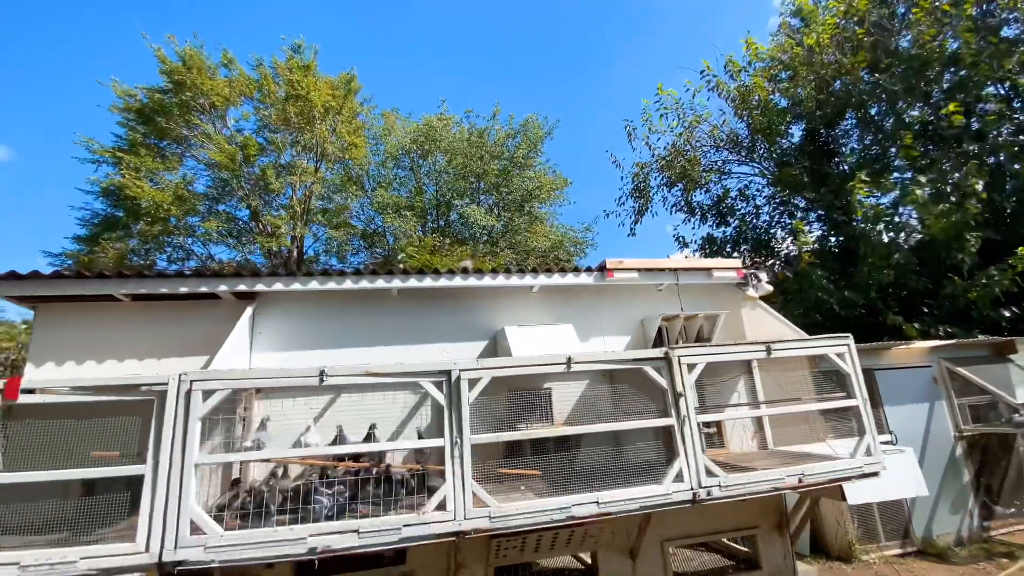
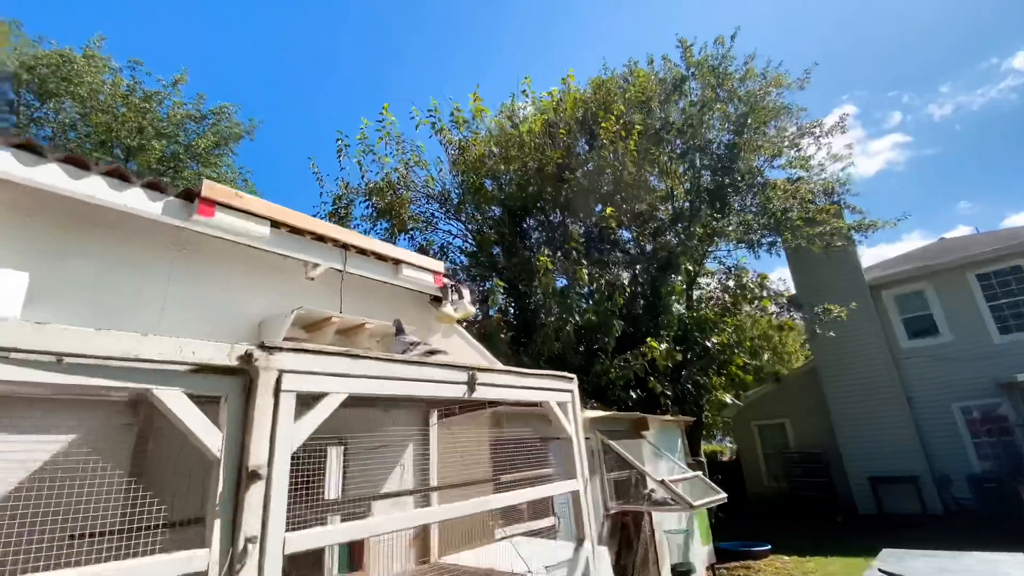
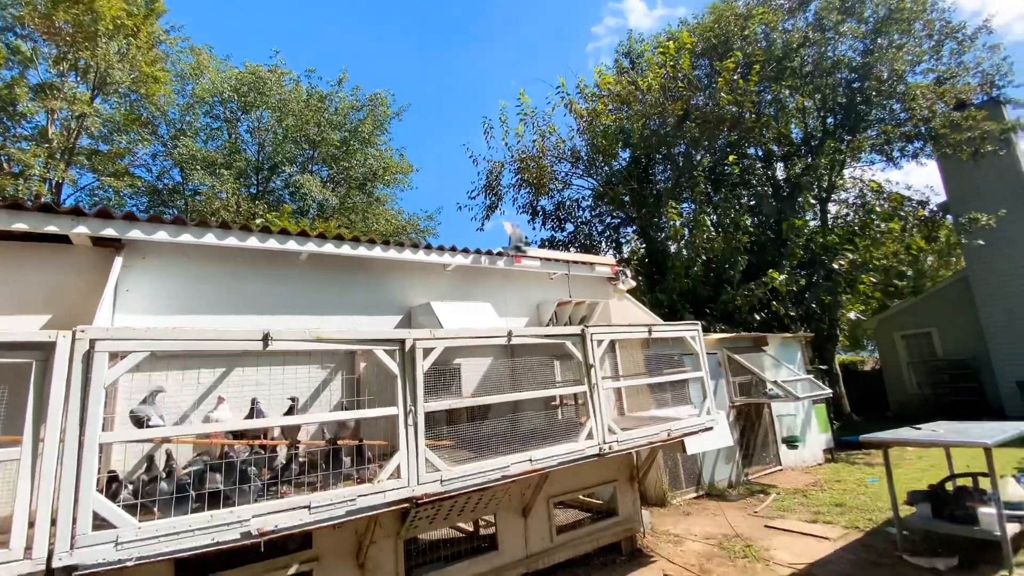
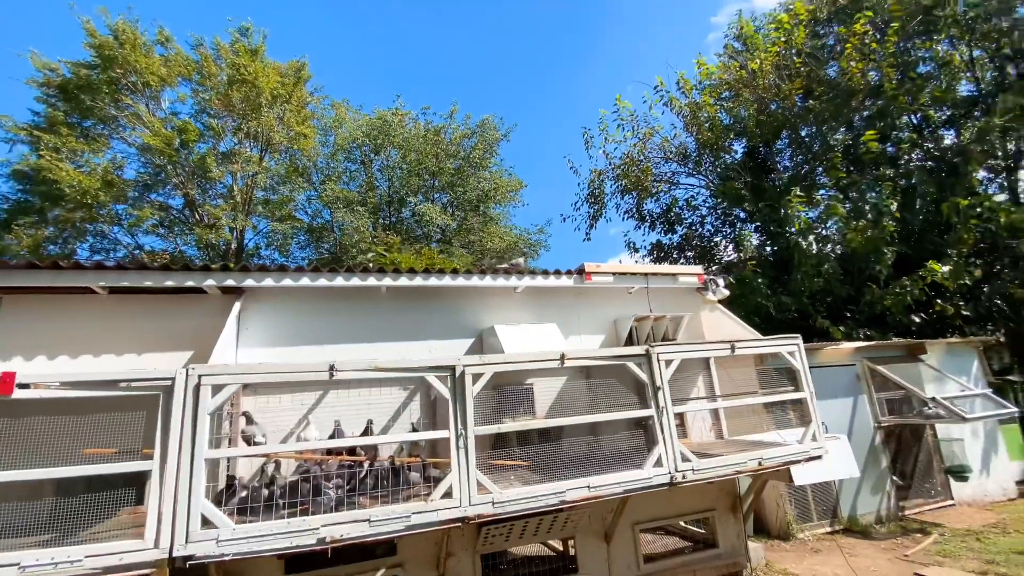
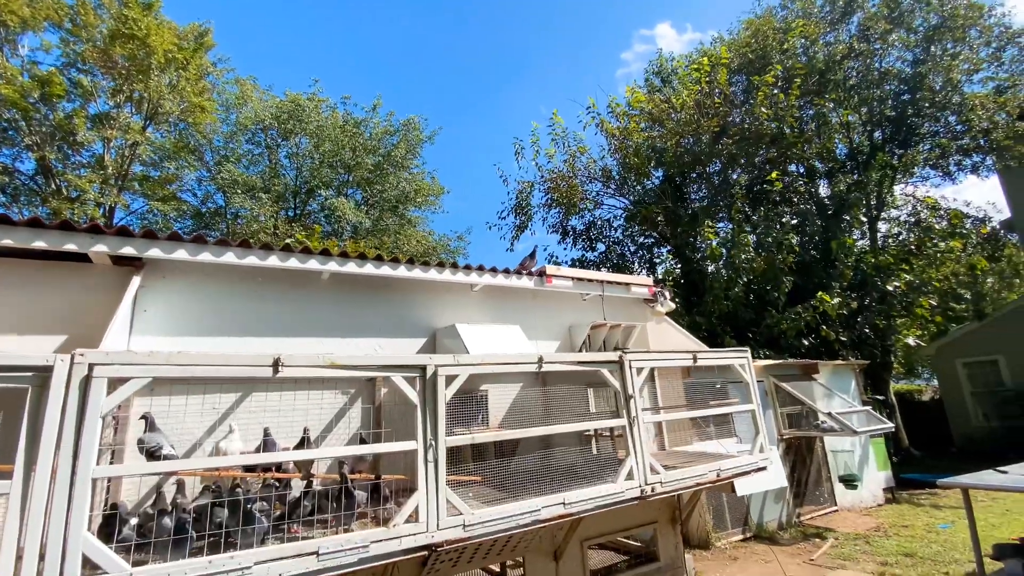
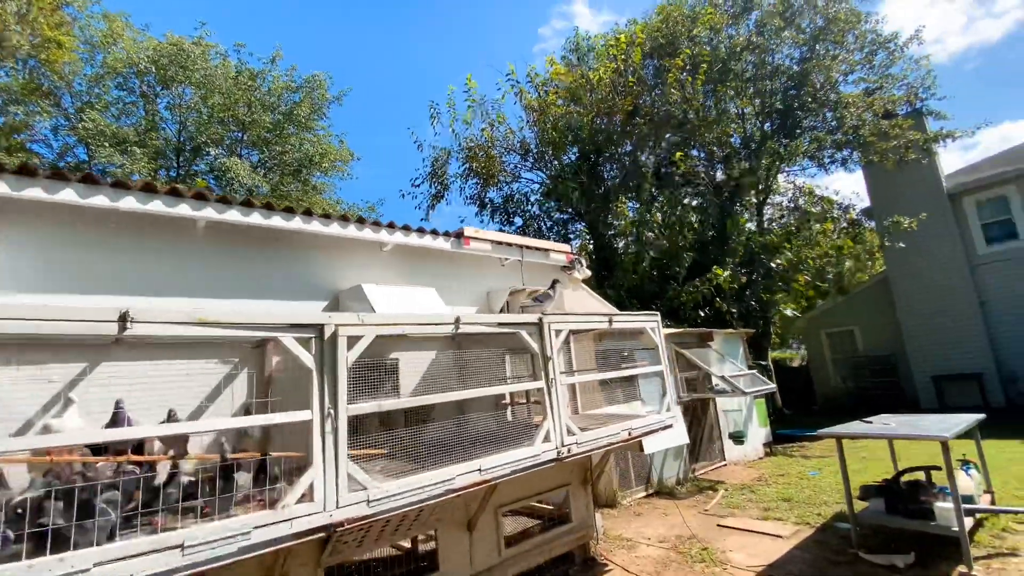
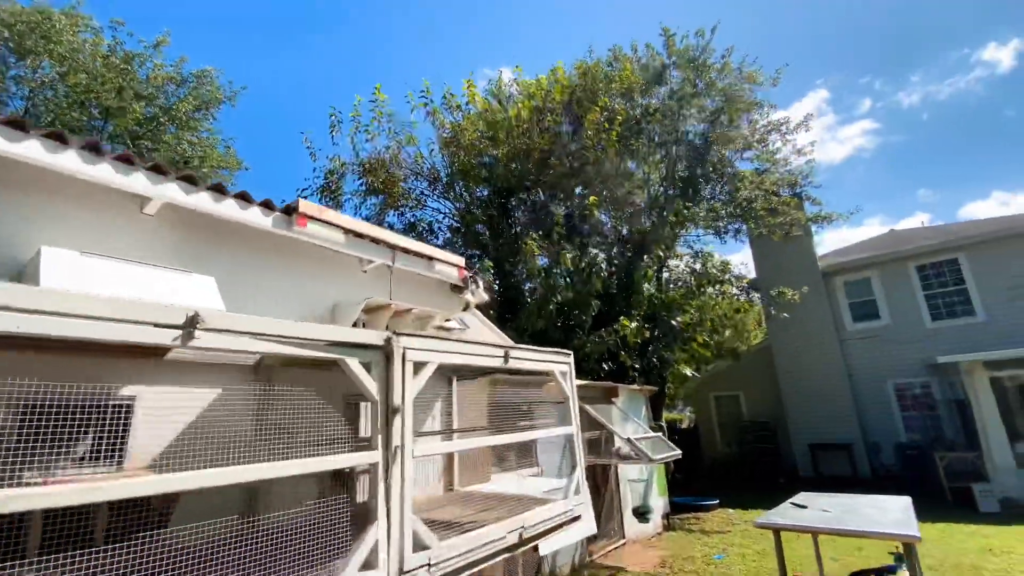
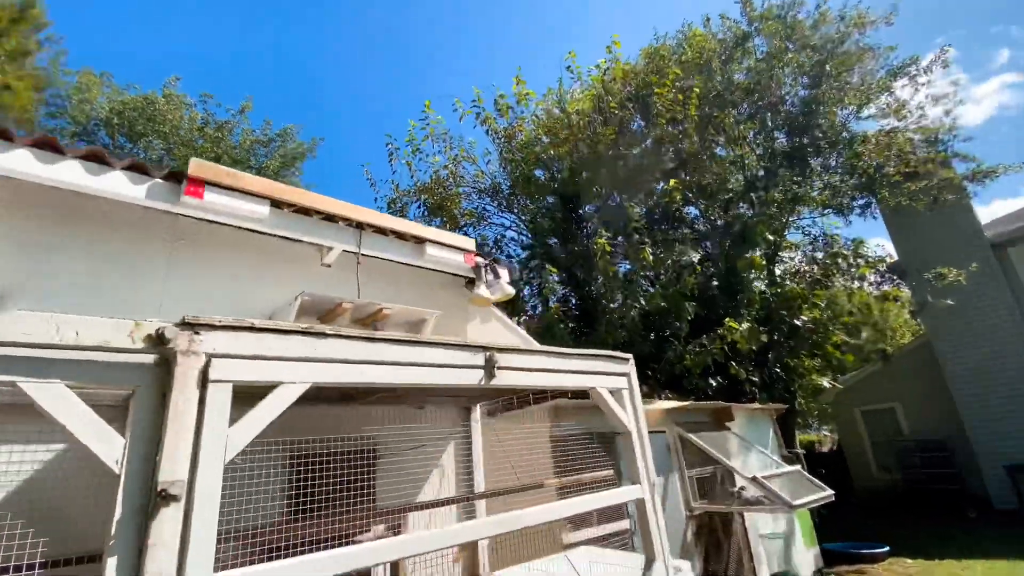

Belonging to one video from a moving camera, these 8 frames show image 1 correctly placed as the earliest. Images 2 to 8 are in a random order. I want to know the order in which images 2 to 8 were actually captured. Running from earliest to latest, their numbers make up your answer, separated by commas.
4, 5, 3, 6, 7, 2, 8
